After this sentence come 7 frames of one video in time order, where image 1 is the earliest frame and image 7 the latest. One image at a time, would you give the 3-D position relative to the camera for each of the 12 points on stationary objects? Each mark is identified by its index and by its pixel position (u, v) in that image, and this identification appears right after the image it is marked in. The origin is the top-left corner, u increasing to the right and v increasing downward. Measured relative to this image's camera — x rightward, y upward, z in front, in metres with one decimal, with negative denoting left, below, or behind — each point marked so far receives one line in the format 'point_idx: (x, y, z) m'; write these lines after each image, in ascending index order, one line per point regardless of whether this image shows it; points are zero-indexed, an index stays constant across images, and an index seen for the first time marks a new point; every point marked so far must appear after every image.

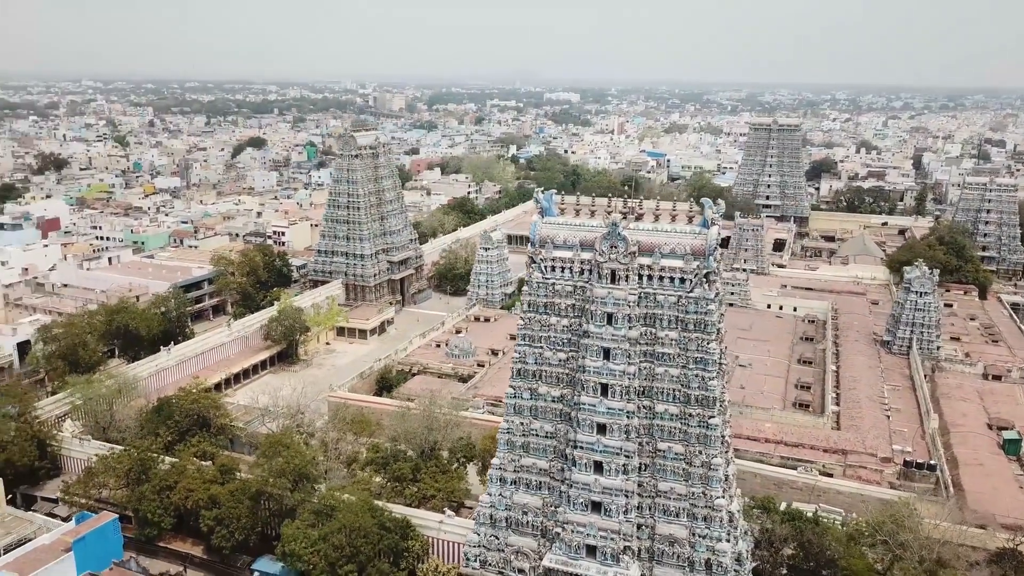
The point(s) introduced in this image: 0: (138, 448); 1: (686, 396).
0: (-9.0, -3.9, +17.8) m
1: (+2.9, -1.8, +12.7) m
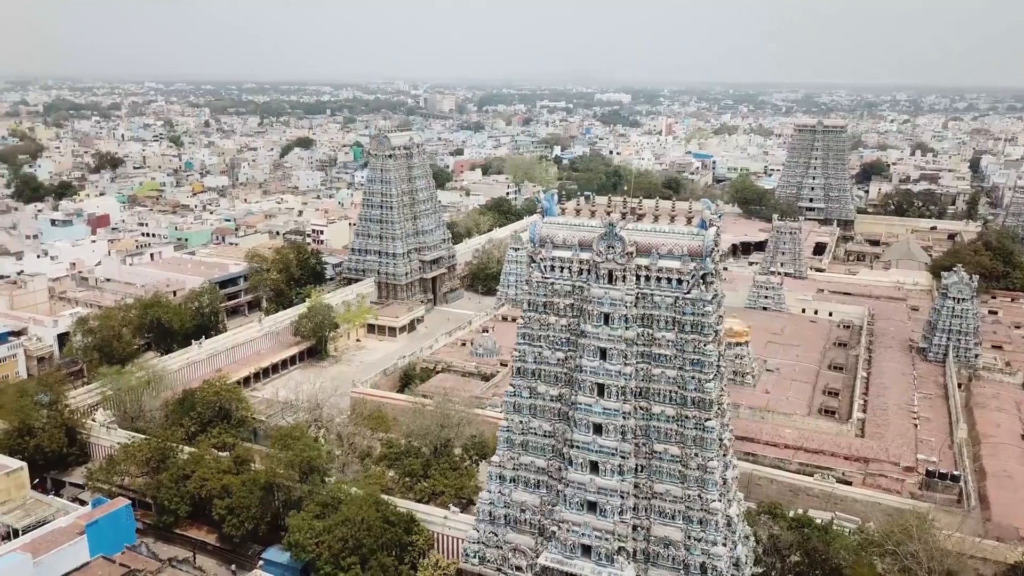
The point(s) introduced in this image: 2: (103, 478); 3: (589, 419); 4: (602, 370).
0: (-8.8, -3.7, +18.4) m
1: (+2.9, -1.9, +12.6) m
2: (-9.9, -4.6, +18.0) m
3: (+1.3, -2.3, +13.0) m
4: (+1.5, -1.4, +12.8) m
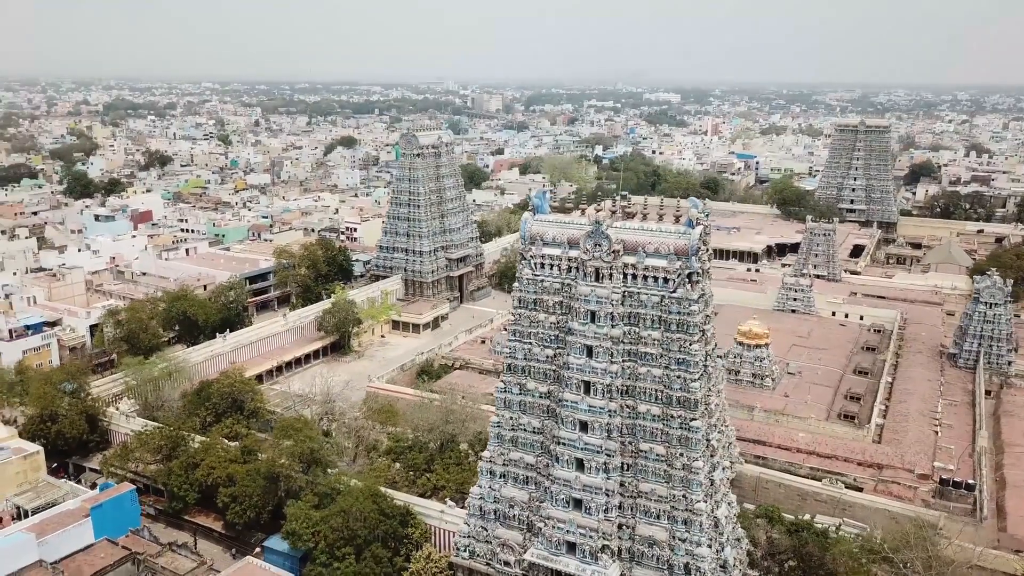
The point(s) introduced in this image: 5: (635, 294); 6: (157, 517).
0: (-8.7, -3.5, +19.0) m
1: (+2.6, -1.8, +12.6) m
2: (-9.9, -4.4, +18.6) m
3: (+1.1, -2.2, +13.0) m
4: (+1.3, -1.4, +12.8) m
5: (+2.1, -0.1, +12.7) m
6: (-8.7, -5.7, +18.4) m
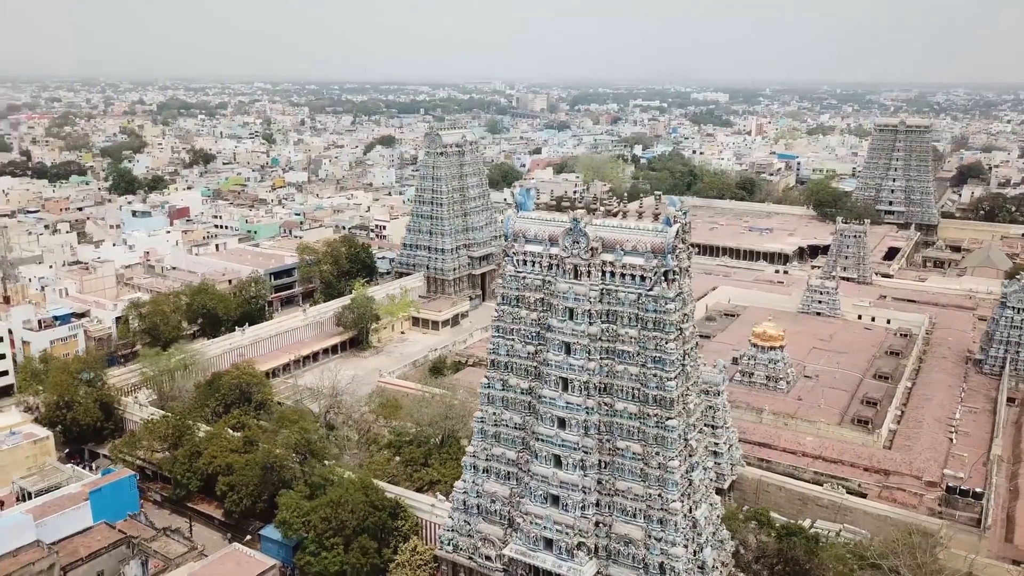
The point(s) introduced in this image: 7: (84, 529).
0: (-8.8, -3.4, +19.5) m
1: (+2.2, -1.8, +12.5) m
2: (-10.0, -4.2, +19.2) m
3: (+0.7, -2.2, +13.0) m
4: (+0.9, -1.3, +12.9) m
5: (+1.7, 0.0, +12.6) m
6: (-8.9, -5.5, +18.9) m
7: (-8.5, -4.8, +14.8) m
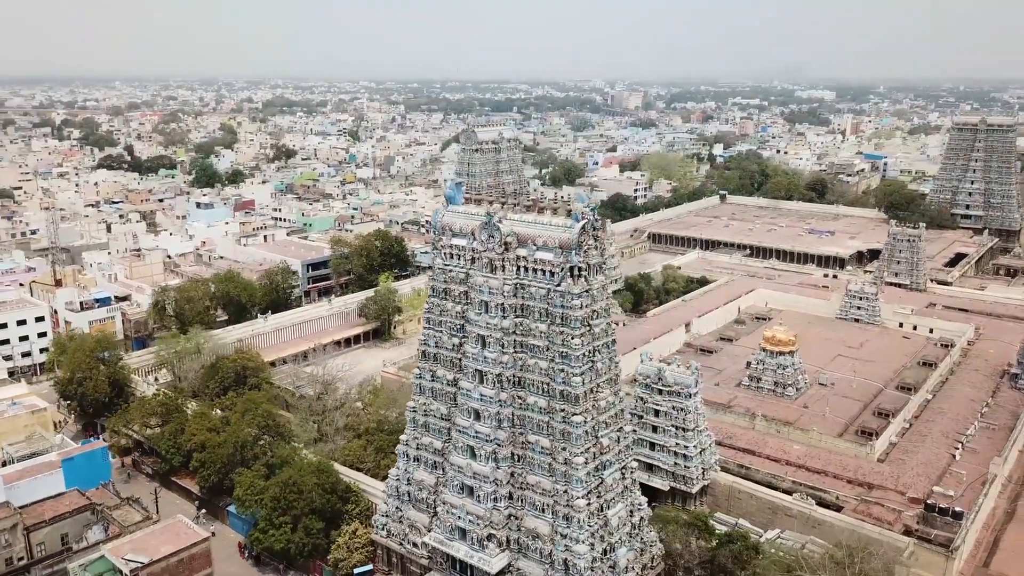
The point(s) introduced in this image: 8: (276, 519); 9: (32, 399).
0: (-9.5, -3.0, +20.7) m
1: (+0.7, -1.7, +12.5) m
2: (-10.8, -3.8, +20.5) m
3: (-0.8, -2.1, +13.2) m
4: (-0.5, -1.2, +13.0) m
5: (+0.2, 0.0, +12.7) m
6: (-9.7, -5.1, +20.1) m
7: (-9.8, -4.4, +16.0) m
8: (-5.1, -5.0, +16.0) m
9: (-12.6, -2.9, +19.5) m
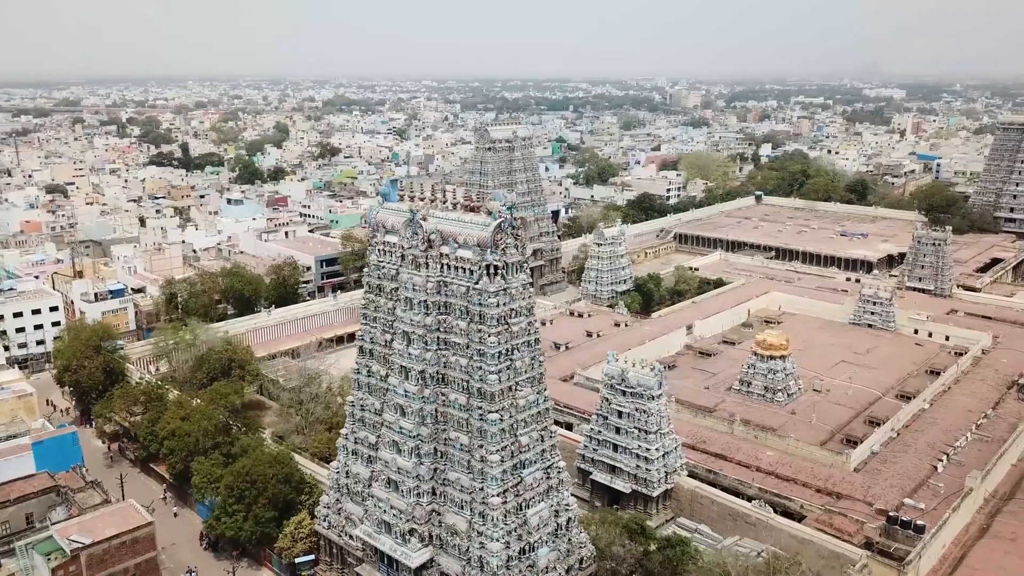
0: (-10.4, -2.8, +21.4) m
1: (-0.7, -1.7, +12.6) m
2: (-11.6, -3.6, +21.4) m
3: (-2.1, -2.0, +13.3) m
4: (-1.9, -1.2, +13.2) m
5: (-1.1, +0.1, +12.8) m
6: (-10.6, -4.9, +20.8) m
7: (-11.0, -4.2, +16.8) m
8: (-6.3, -4.8, +16.5) m
9: (-13.5, -2.7, +20.5) m
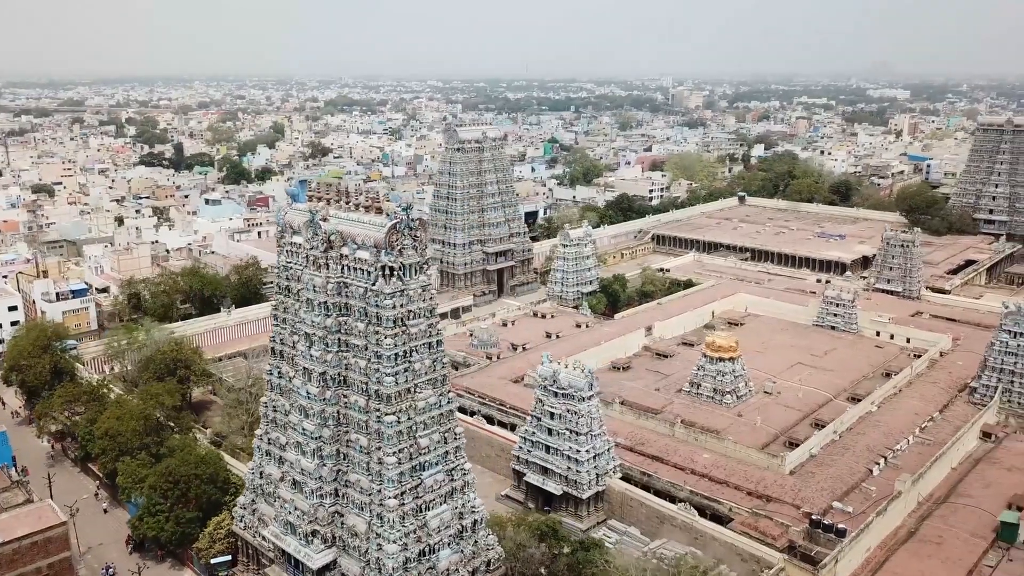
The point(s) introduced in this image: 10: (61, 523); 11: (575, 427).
0: (-12.1, -2.8, +21.5) m
1: (-2.4, -1.7, +12.7) m
2: (-13.4, -3.6, +21.4) m
3: (-3.8, -2.0, +13.4) m
4: (-3.6, -1.2, +13.2) m
5: (-2.8, 0.0, +12.9) m
6: (-12.4, -4.9, +20.9) m
7: (-12.7, -4.2, +16.8) m
8: (-8.0, -4.9, +16.5) m
9: (-15.2, -2.7, +20.5) m
10: (-8.9, -4.7, +14.7) m
11: (+1.6, -3.5, +18.8) m
